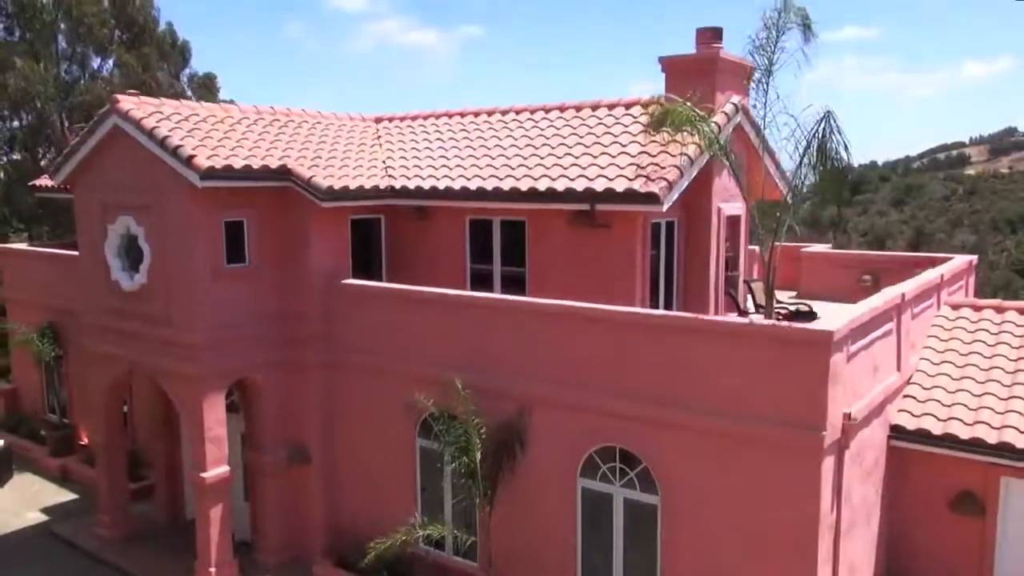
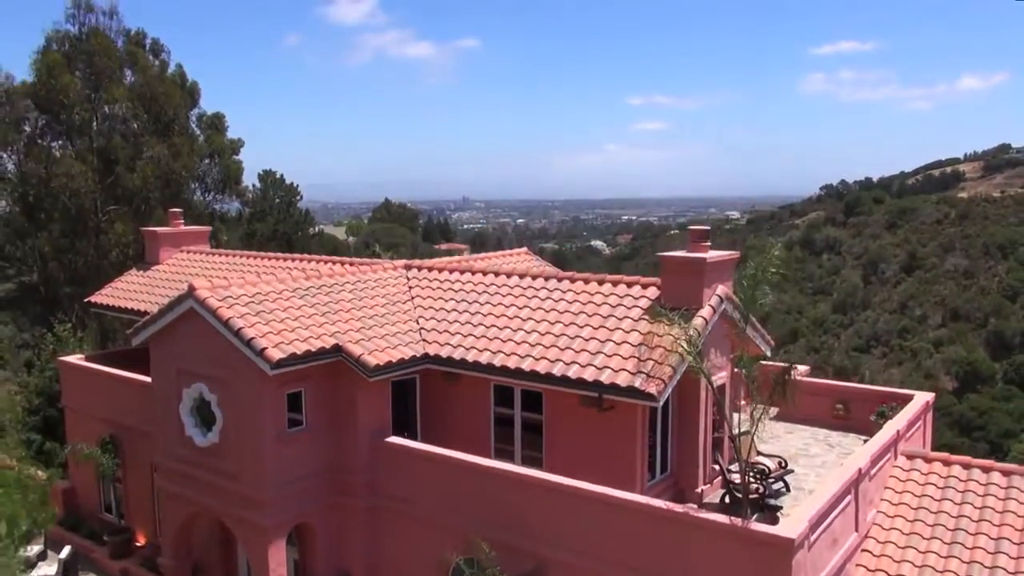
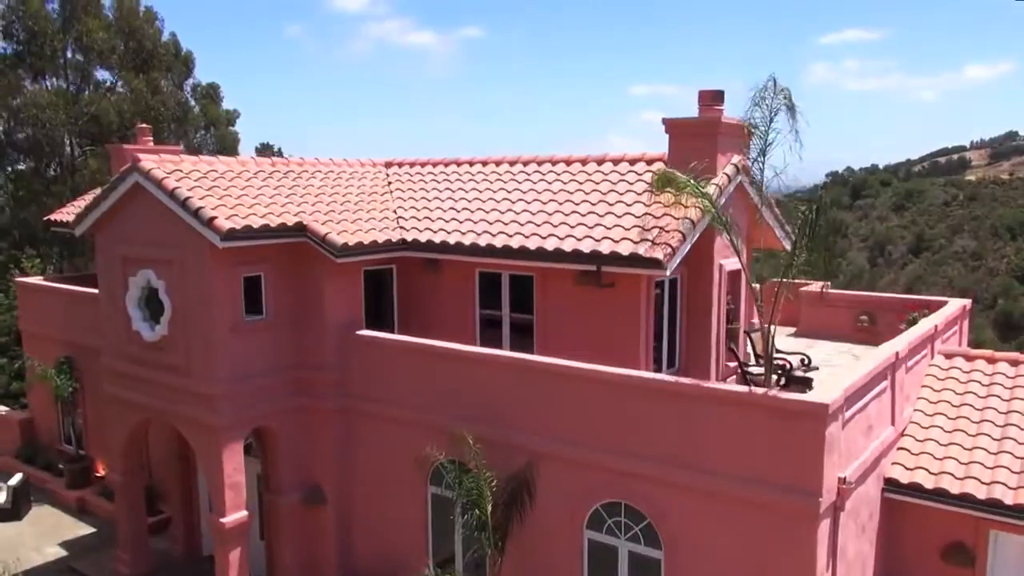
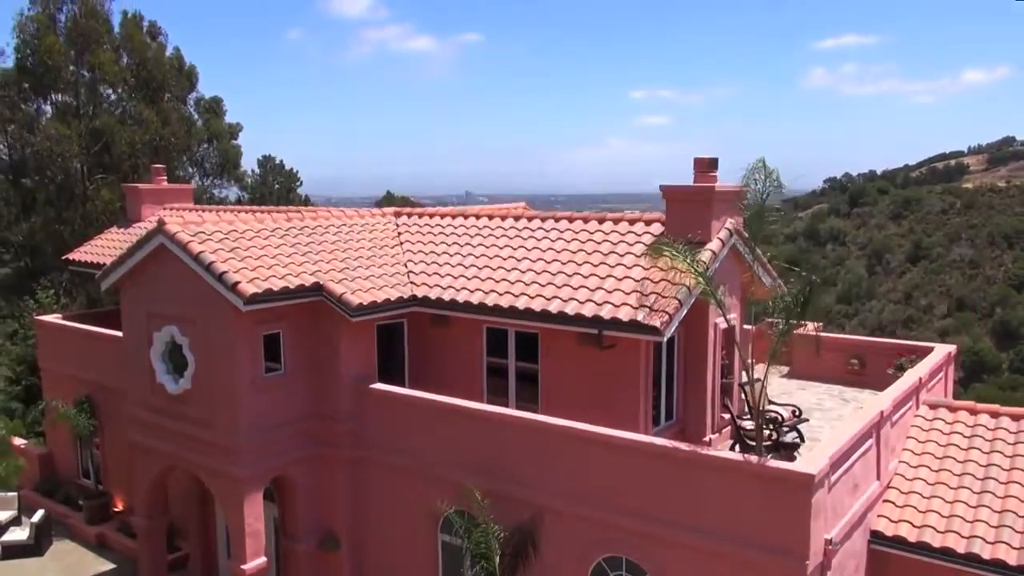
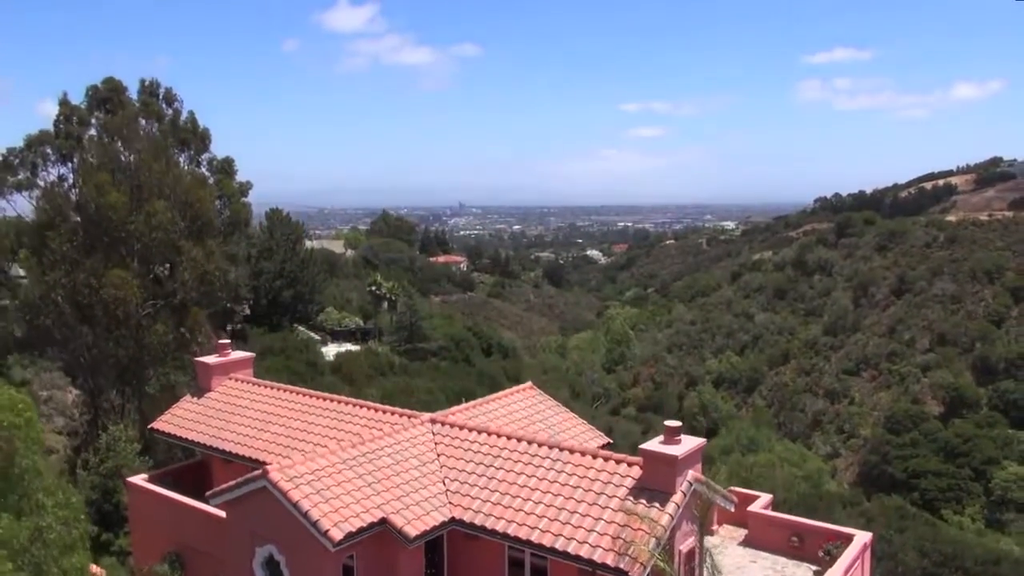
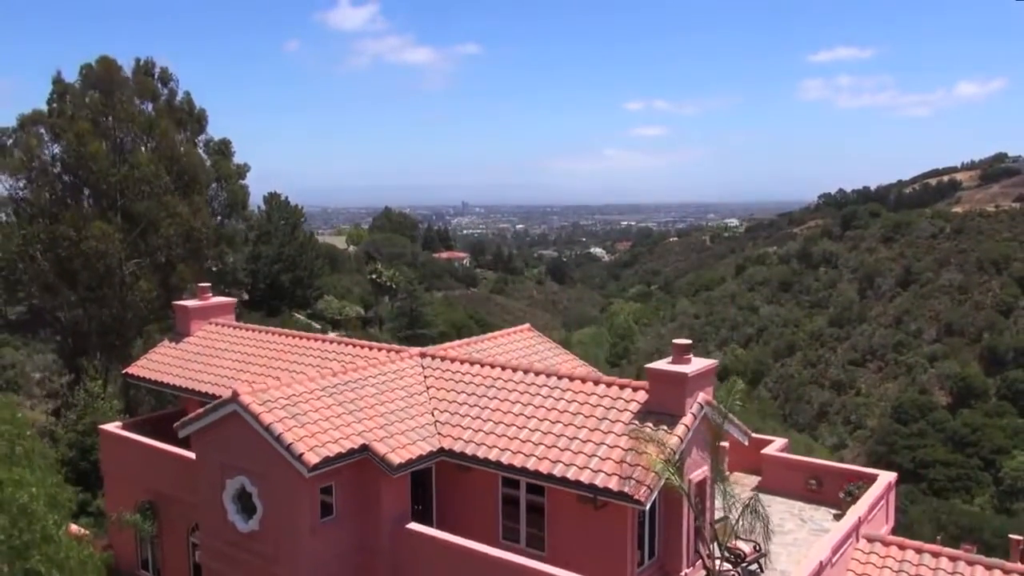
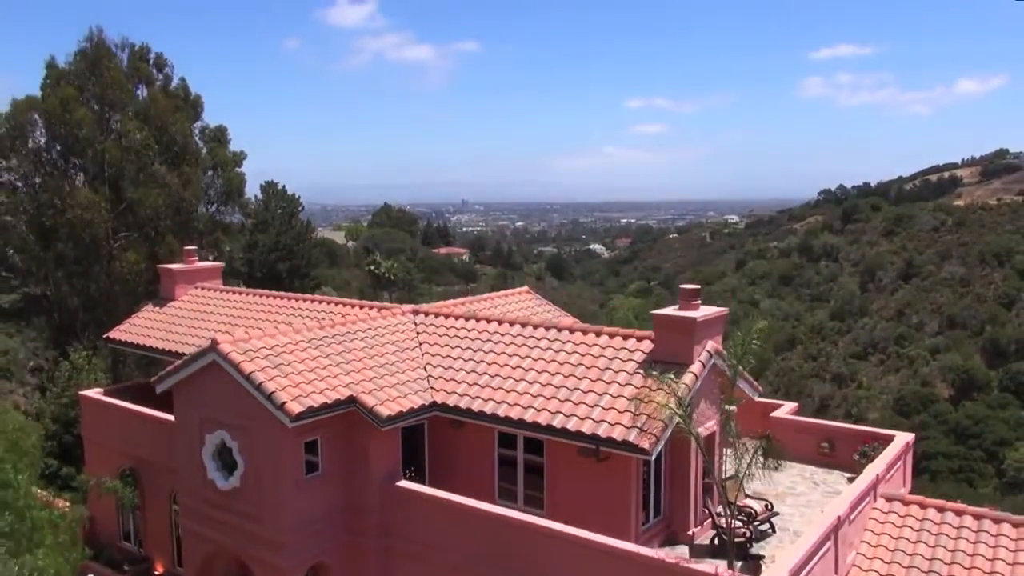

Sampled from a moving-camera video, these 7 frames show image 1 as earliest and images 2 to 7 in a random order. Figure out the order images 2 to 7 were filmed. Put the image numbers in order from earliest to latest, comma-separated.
3, 4, 2, 7, 6, 5
